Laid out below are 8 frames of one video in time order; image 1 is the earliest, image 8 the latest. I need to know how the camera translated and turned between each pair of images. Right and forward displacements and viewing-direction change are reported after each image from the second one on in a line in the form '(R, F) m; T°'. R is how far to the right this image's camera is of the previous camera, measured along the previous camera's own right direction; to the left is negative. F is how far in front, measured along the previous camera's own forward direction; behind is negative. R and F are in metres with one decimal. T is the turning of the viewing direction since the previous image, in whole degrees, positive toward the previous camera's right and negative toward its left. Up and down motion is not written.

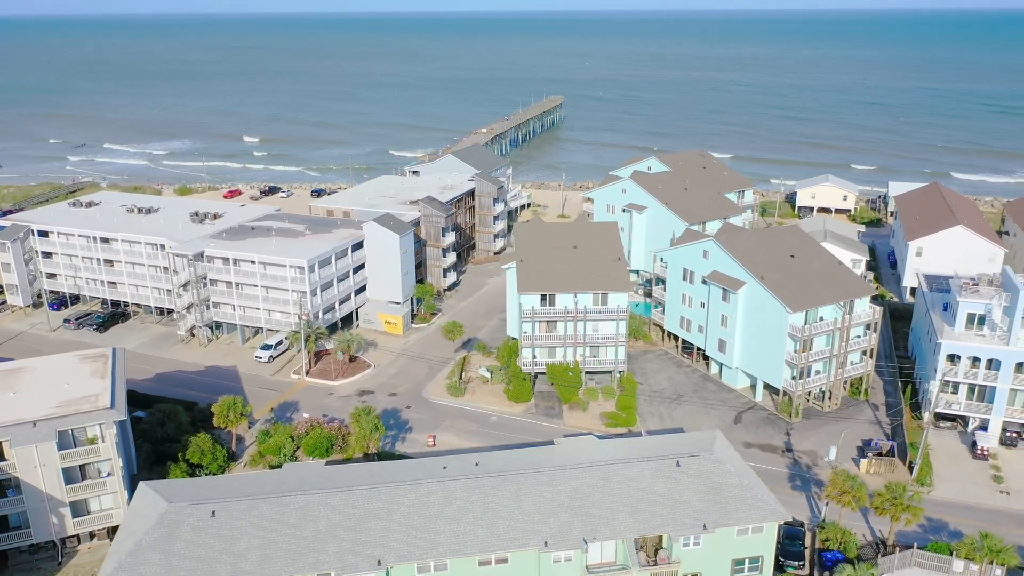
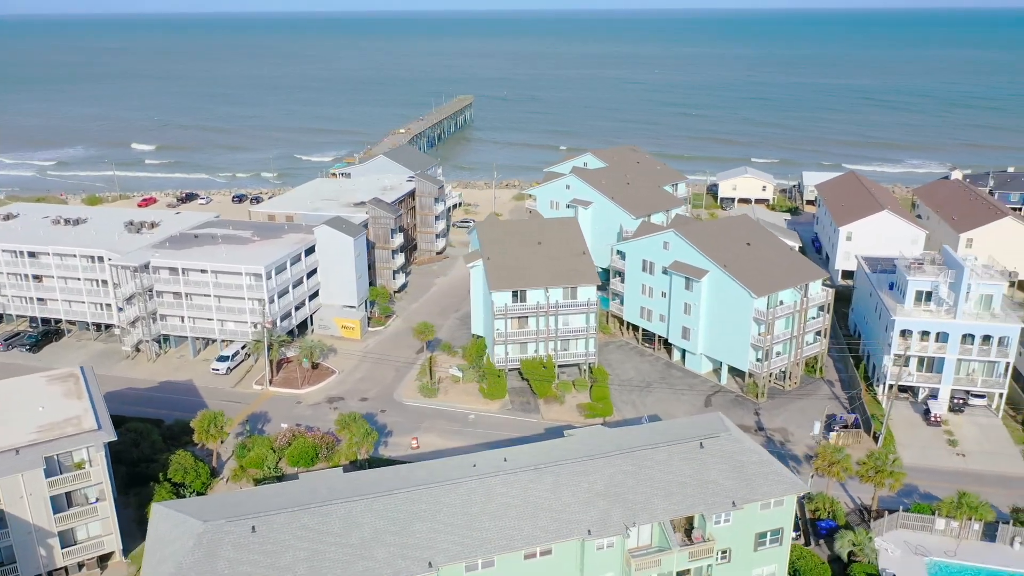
(-4.1, +0.1) m; +7°
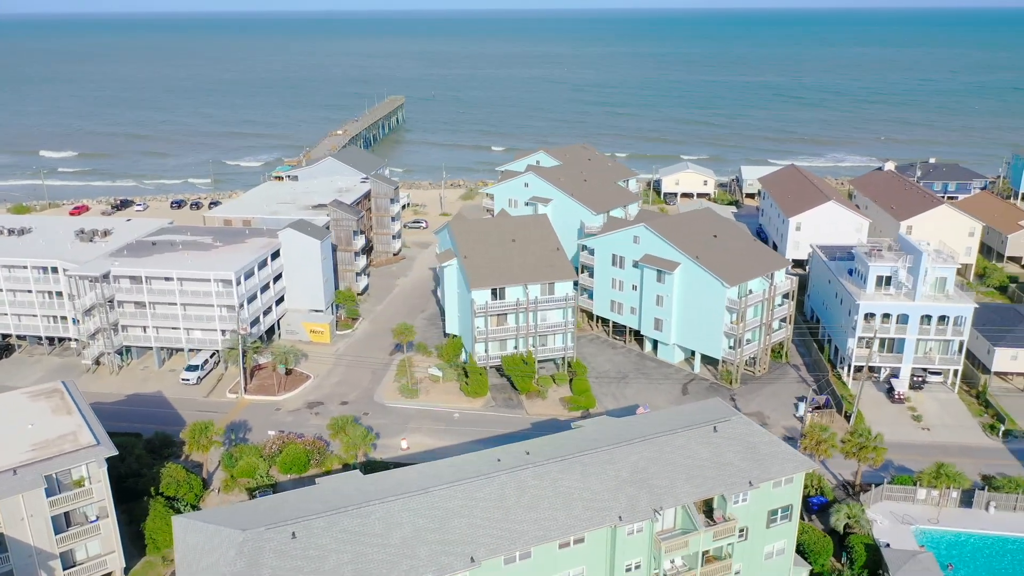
(-3.2, -0.2) m; +6°
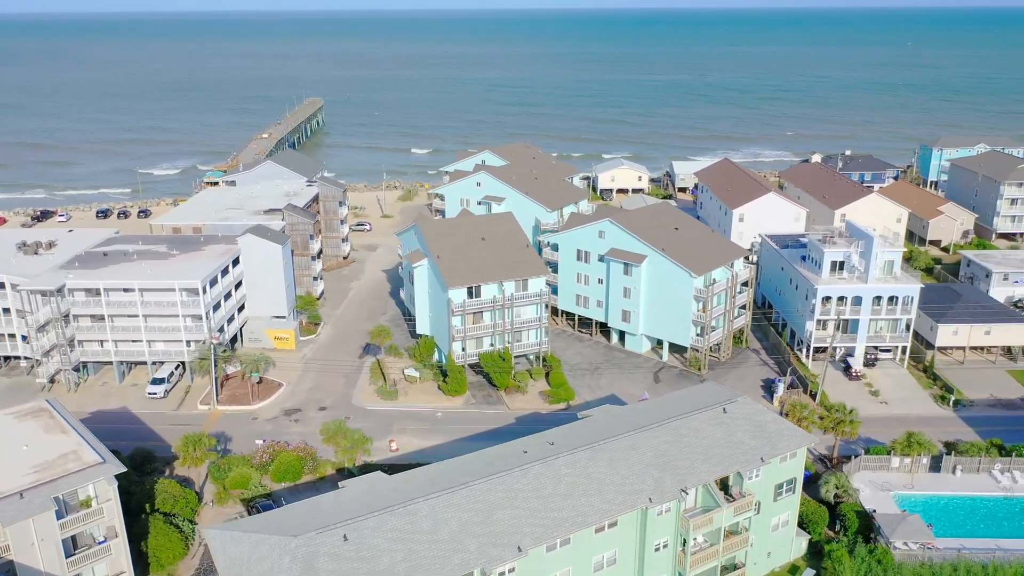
(-3.7, -0.3) m; +6°
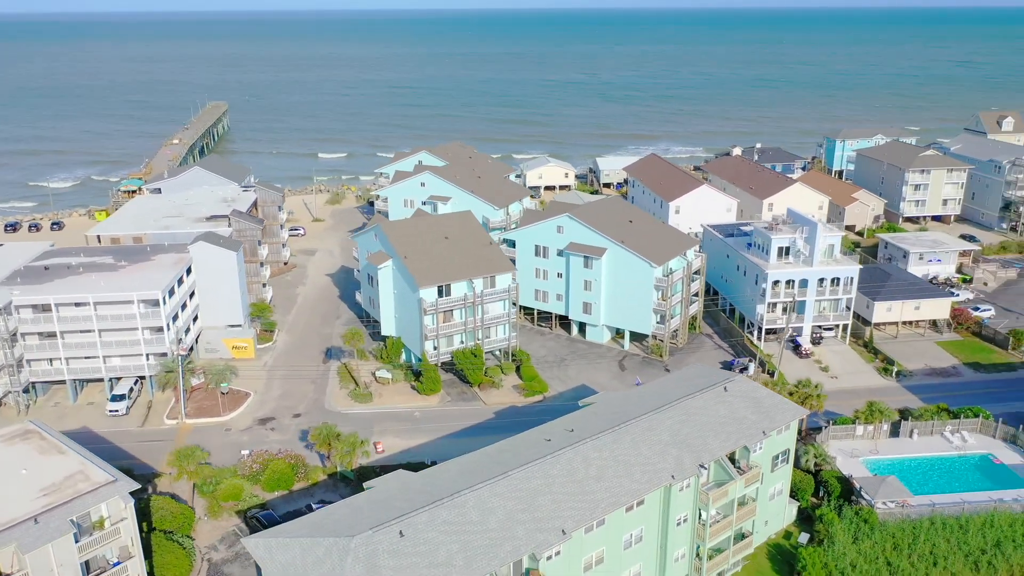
(-4.1, -0.4) m; +7°
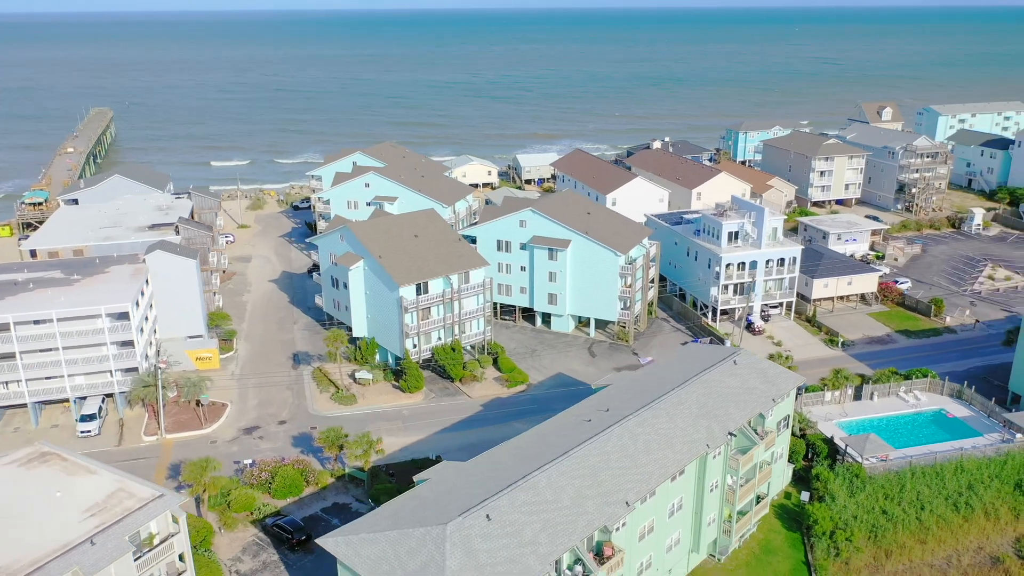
(-5.4, -0.5) m; +8°
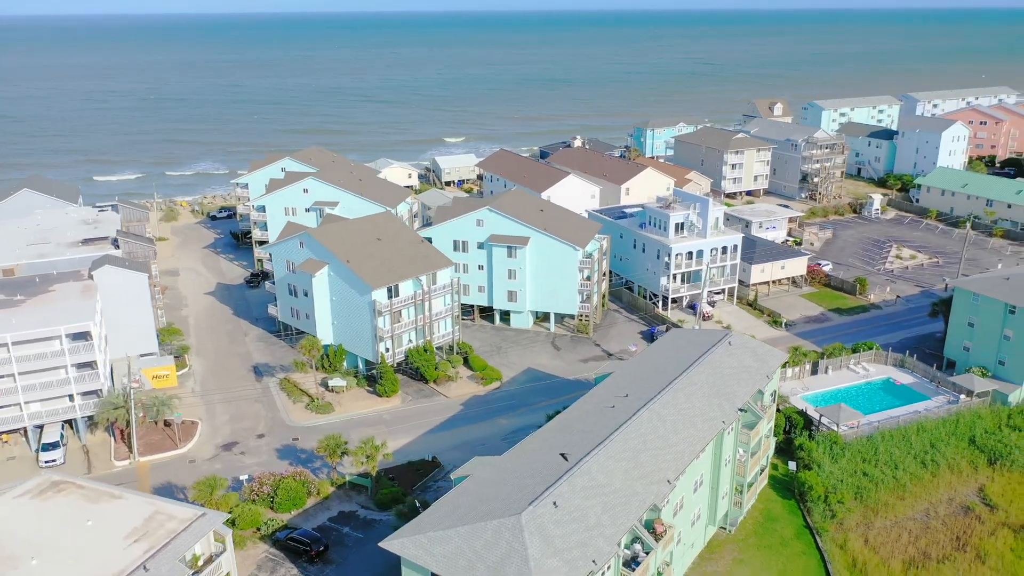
(-5.0, -0.1) m; +8°
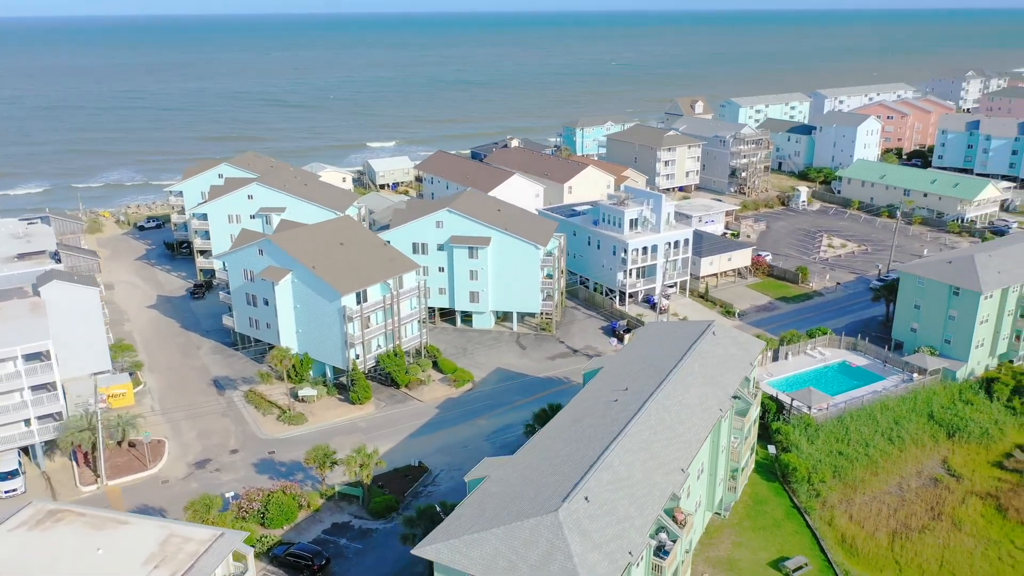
(-3.3, +0.2) m; +6°
